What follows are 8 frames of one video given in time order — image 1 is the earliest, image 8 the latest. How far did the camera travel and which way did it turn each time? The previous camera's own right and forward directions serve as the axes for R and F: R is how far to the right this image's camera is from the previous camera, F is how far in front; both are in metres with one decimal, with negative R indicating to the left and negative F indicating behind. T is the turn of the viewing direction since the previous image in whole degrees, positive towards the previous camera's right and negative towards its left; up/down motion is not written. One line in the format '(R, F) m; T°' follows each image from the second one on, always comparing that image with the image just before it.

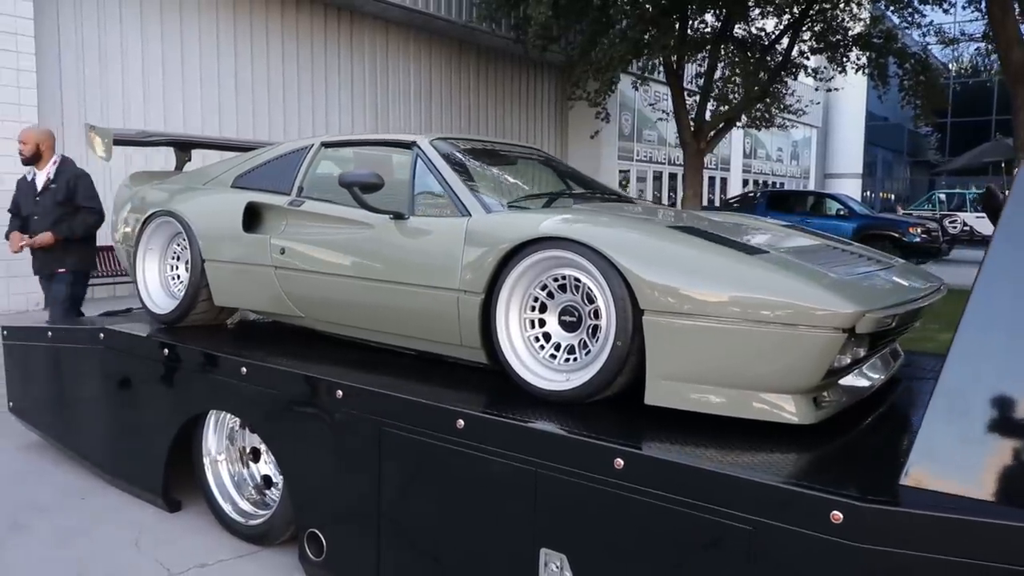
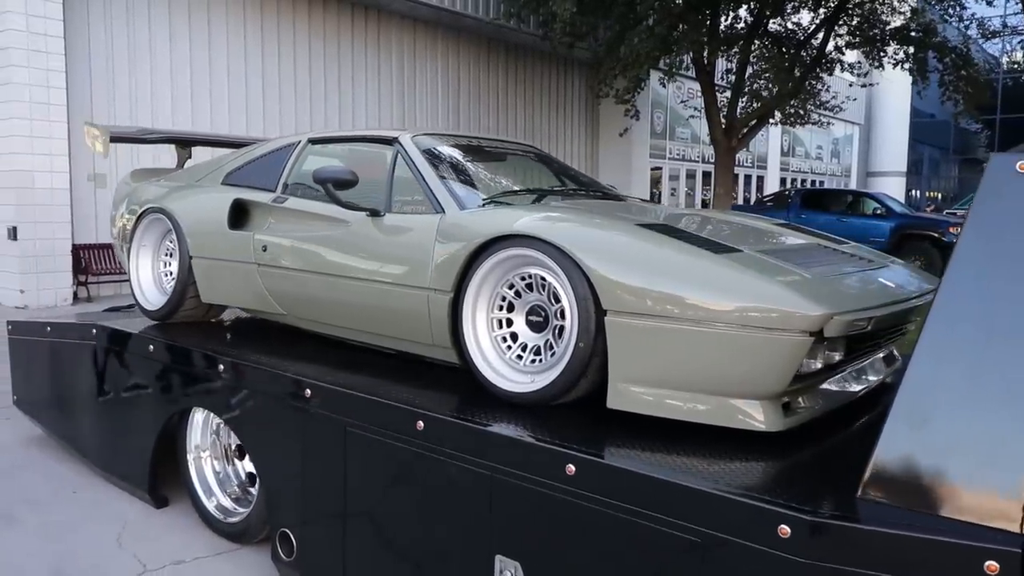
(+0.2, +0.1) m; -3°
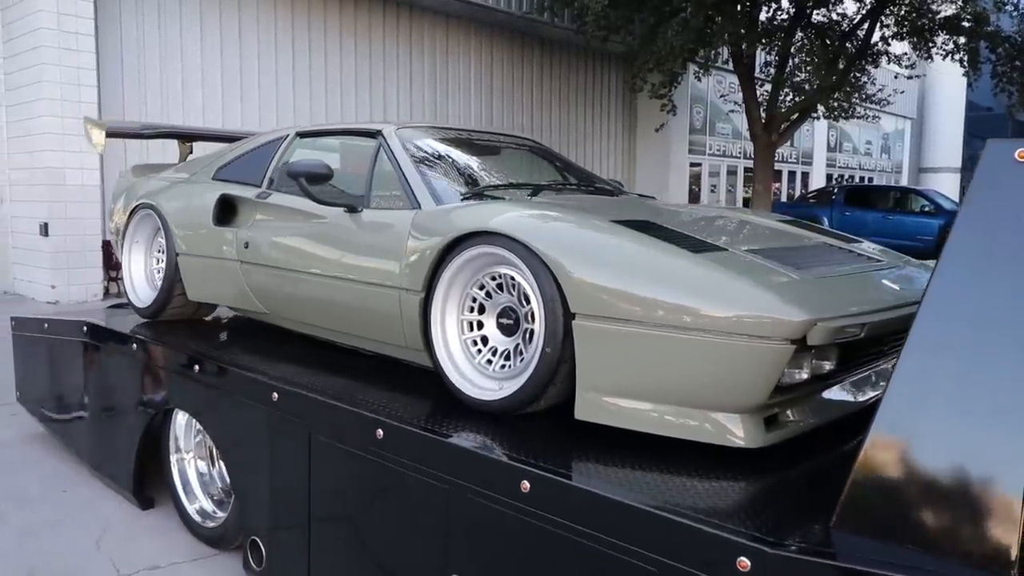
(+0.2, +0.2) m; -3°
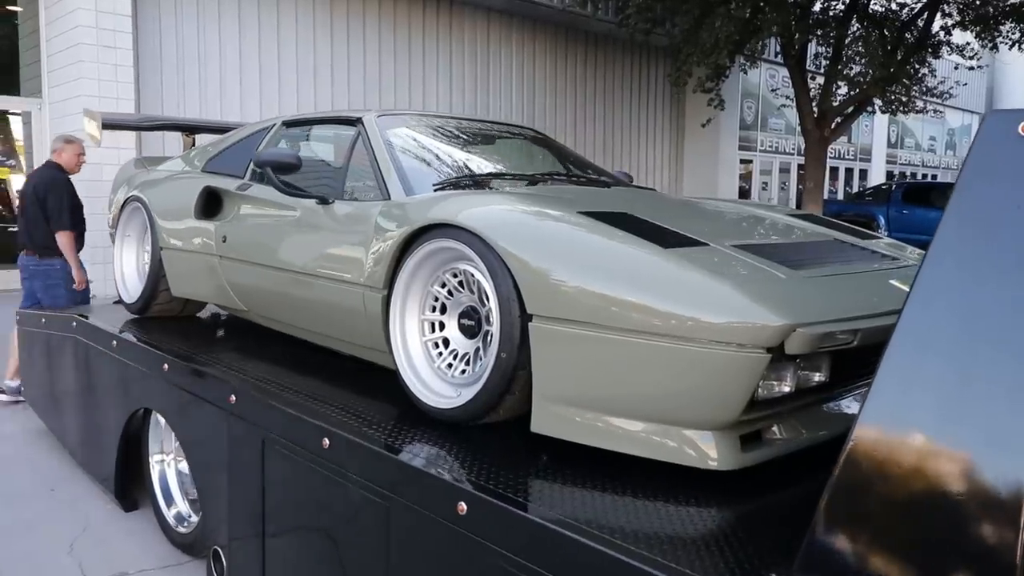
(+0.3, +0.2) m; -4°
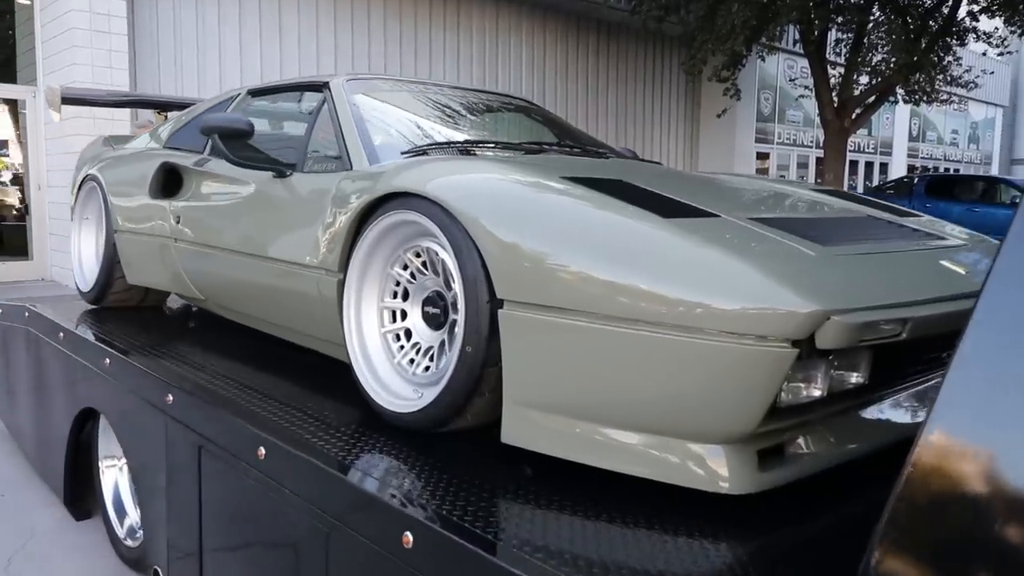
(+0.1, +0.4) m; -1°
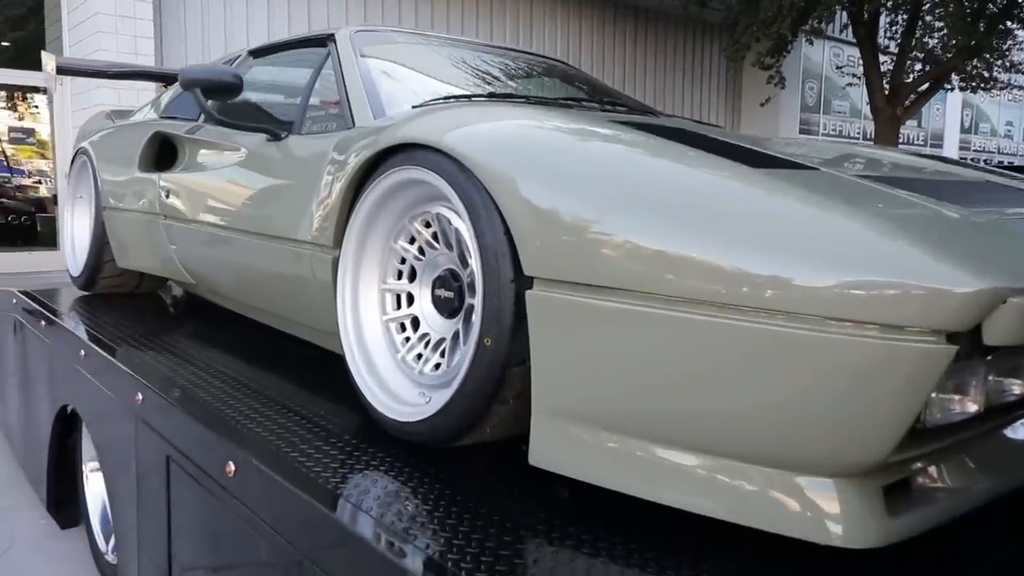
(0.0, +0.4) m; -2°
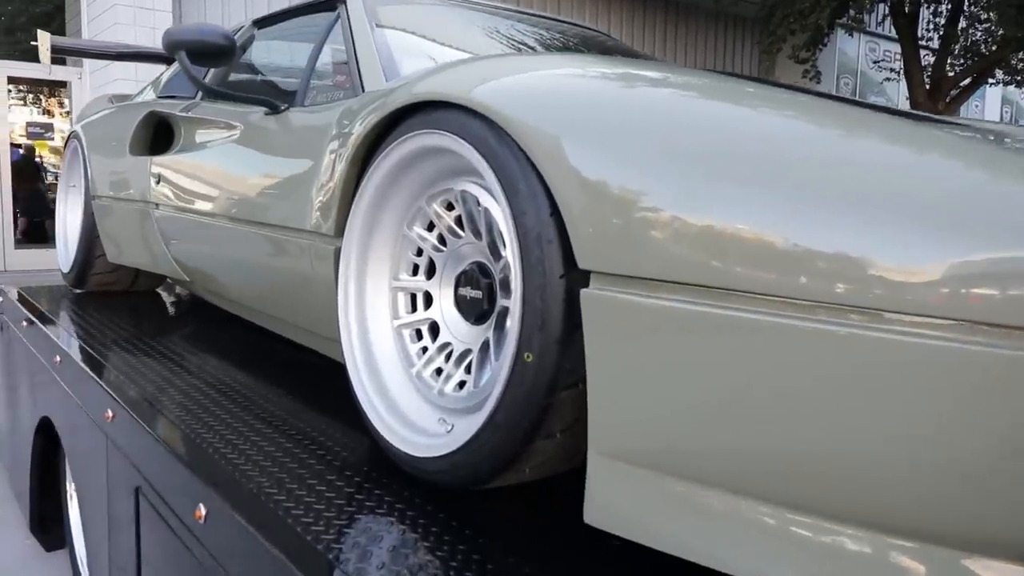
(0.0, +0.3) m; -2°
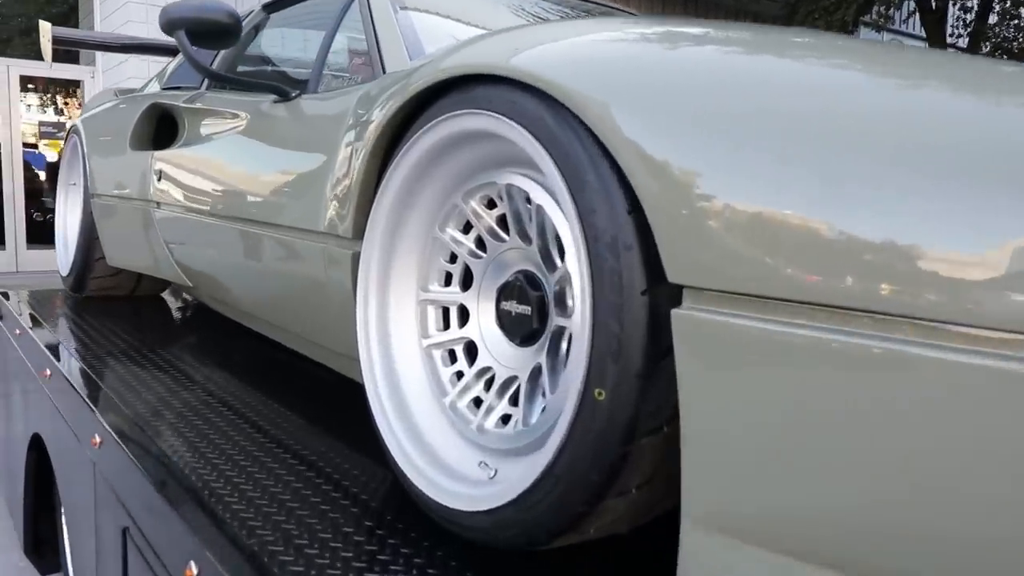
(-0.1, +0.2) m; -1°
